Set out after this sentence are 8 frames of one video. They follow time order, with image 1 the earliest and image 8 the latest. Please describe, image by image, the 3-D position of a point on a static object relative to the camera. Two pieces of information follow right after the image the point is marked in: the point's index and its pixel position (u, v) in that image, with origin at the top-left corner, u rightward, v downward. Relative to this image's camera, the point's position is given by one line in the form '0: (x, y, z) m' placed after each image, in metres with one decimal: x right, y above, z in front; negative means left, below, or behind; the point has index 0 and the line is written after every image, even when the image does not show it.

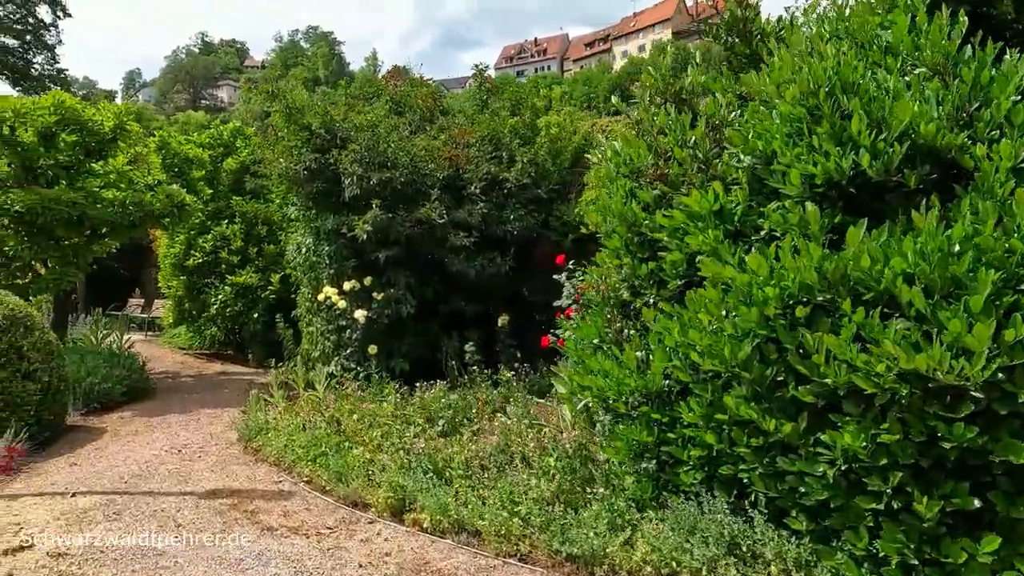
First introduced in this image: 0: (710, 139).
0: (+0.9, +0.6, +2.9) m
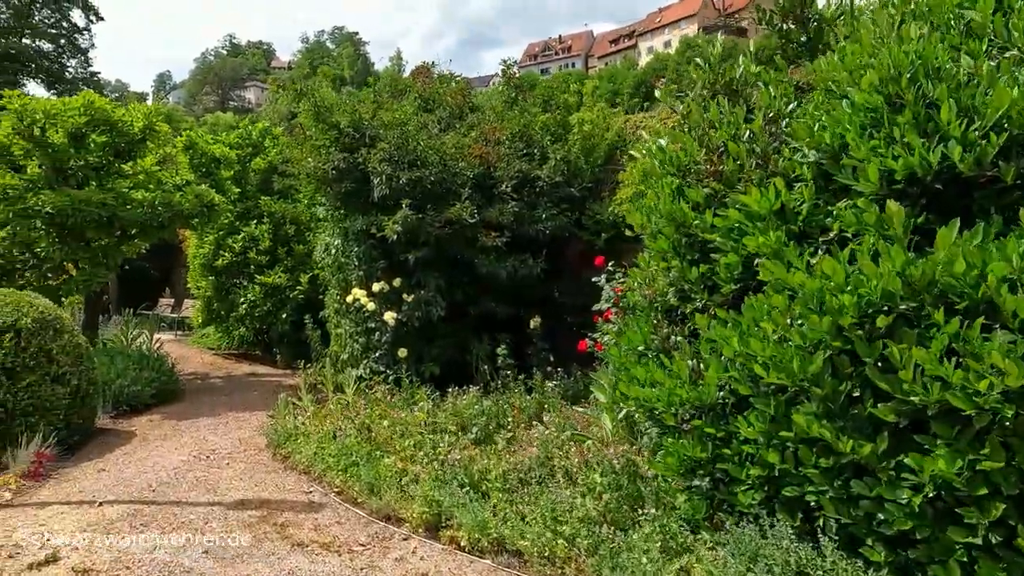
0: (+1.0, +0.6, +2.7) m
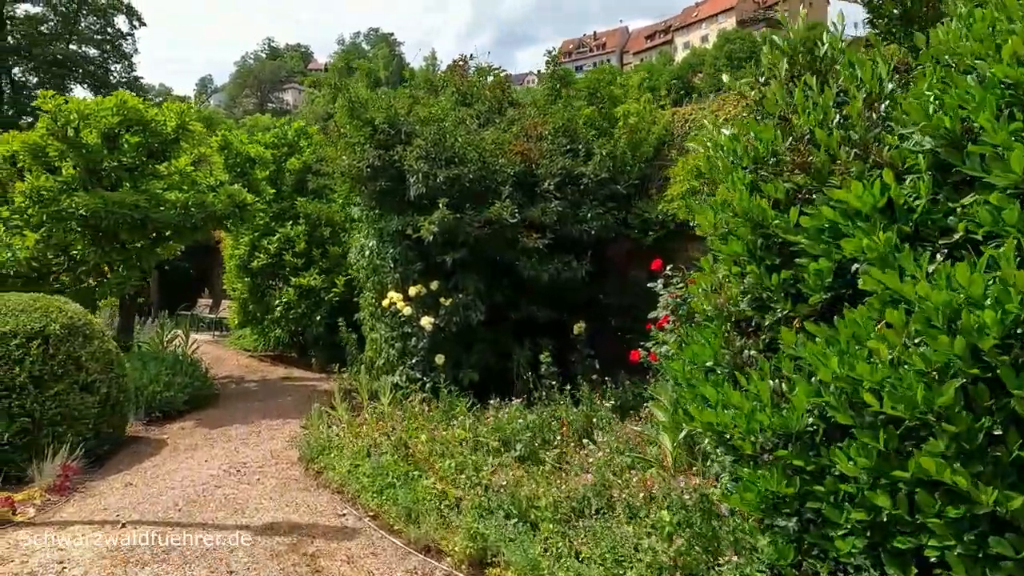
0: (+1.2, +0.6, +2.3) m
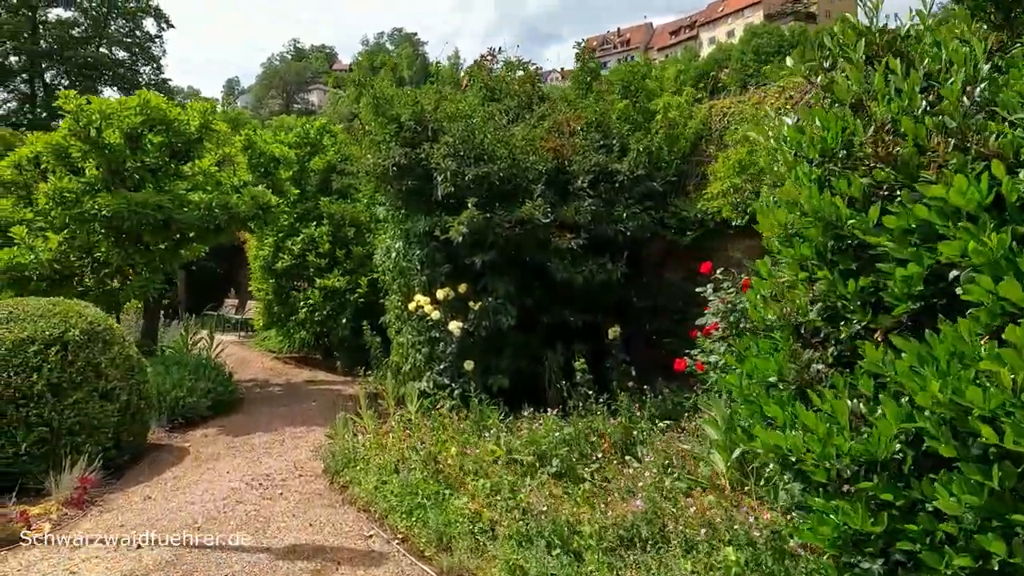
0: (+1.4, +0.6, +2.0) m
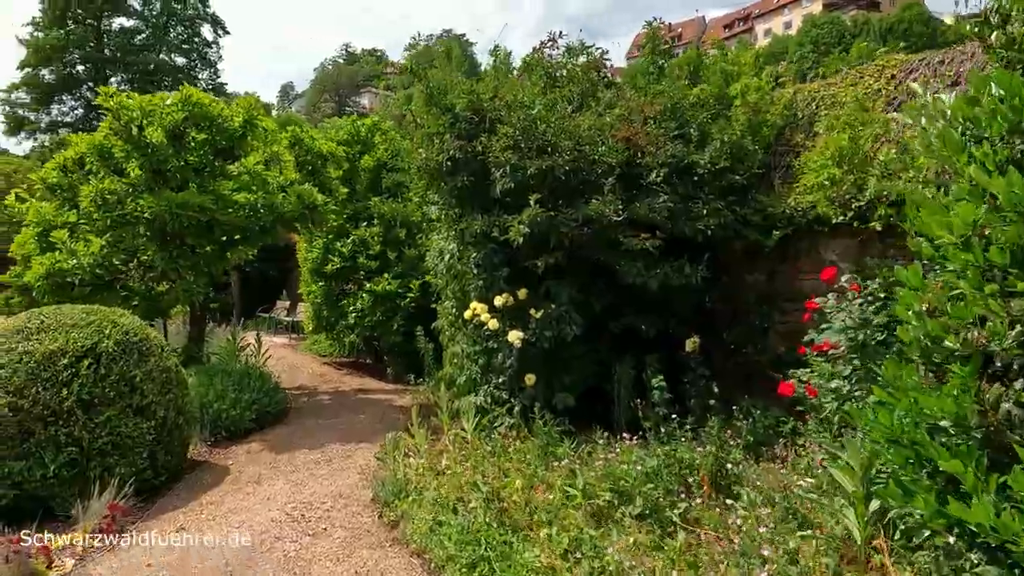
0: (+1.6, +0.5, +1.5) m
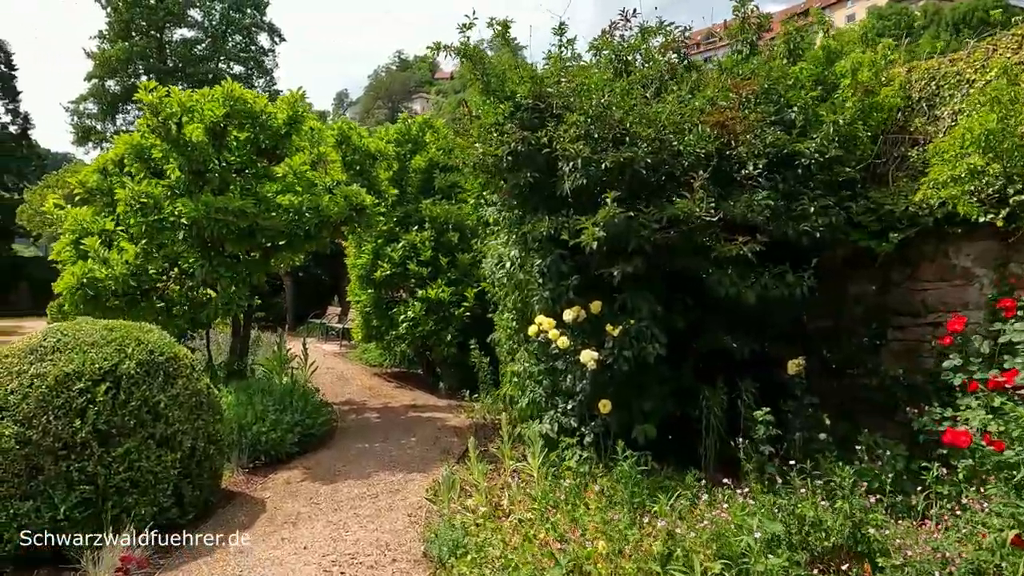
0: (+1.8, +0.5, +0.7) m
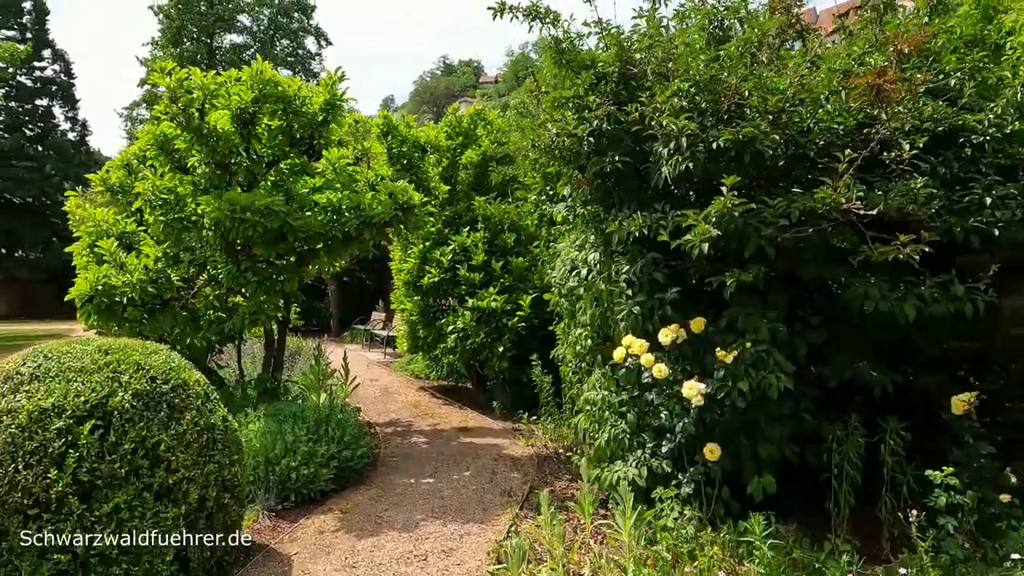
0: (+2.0, +0.4, -0.2) m
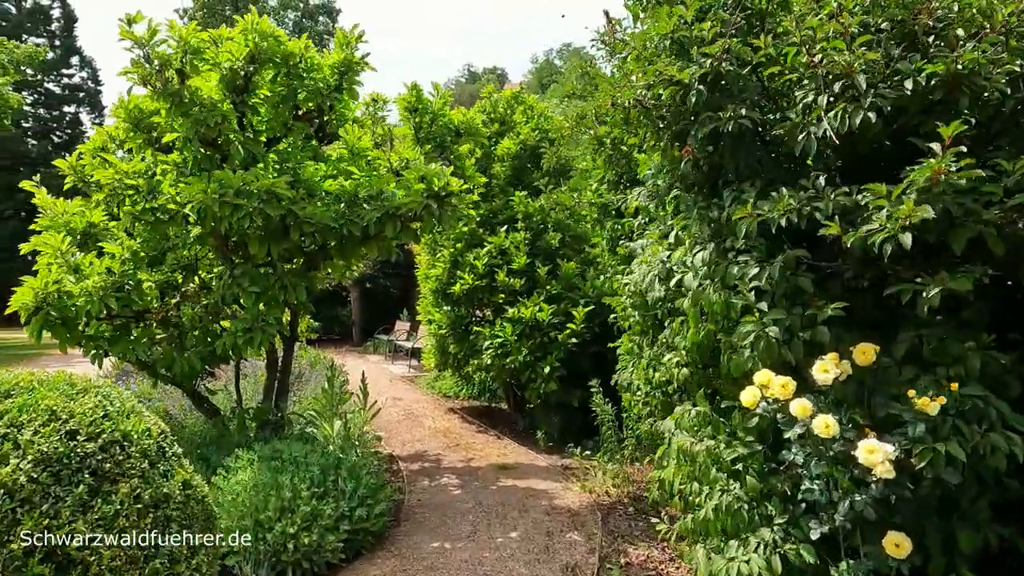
0: (+2.1, +0.4, -1.2) m
